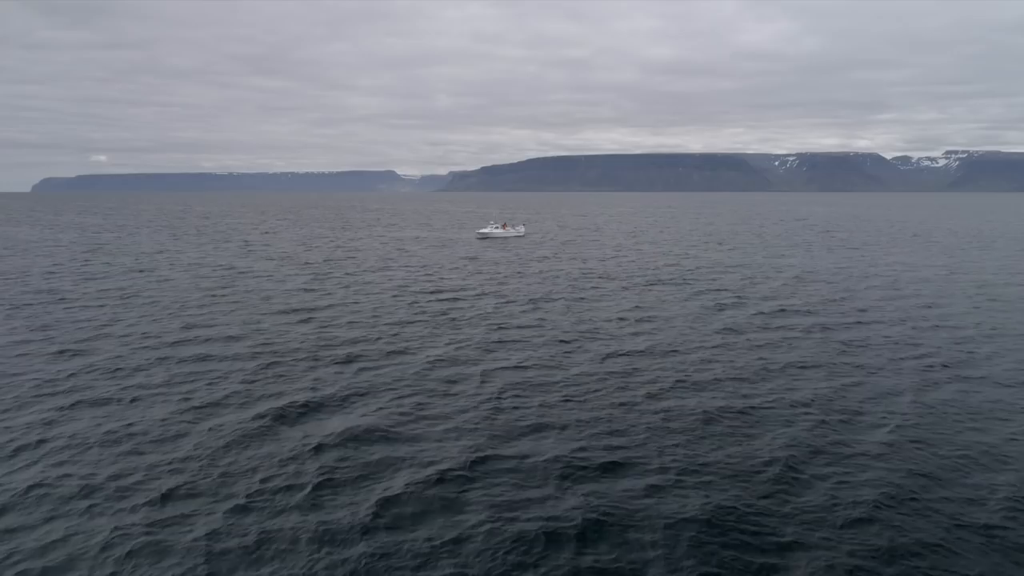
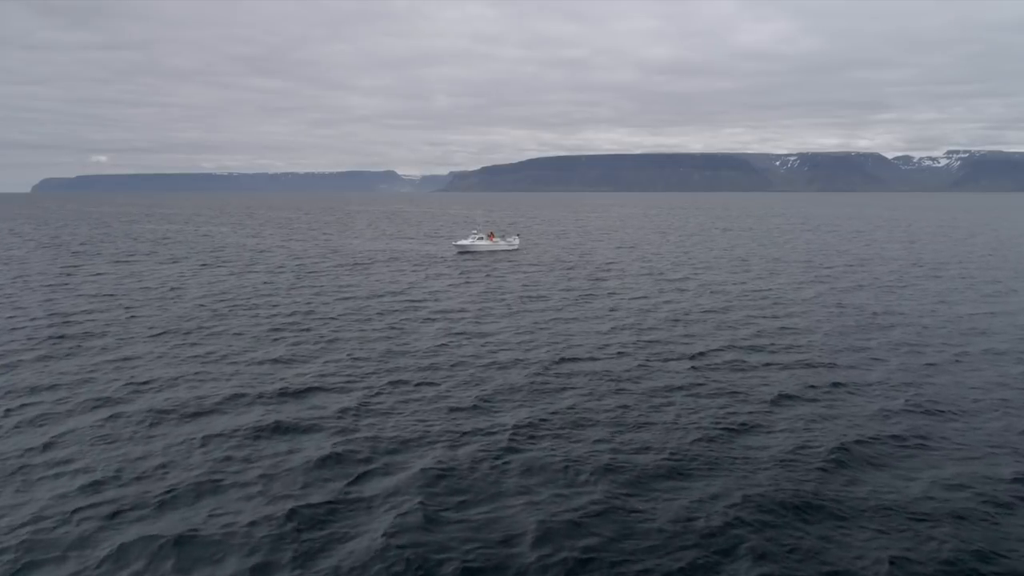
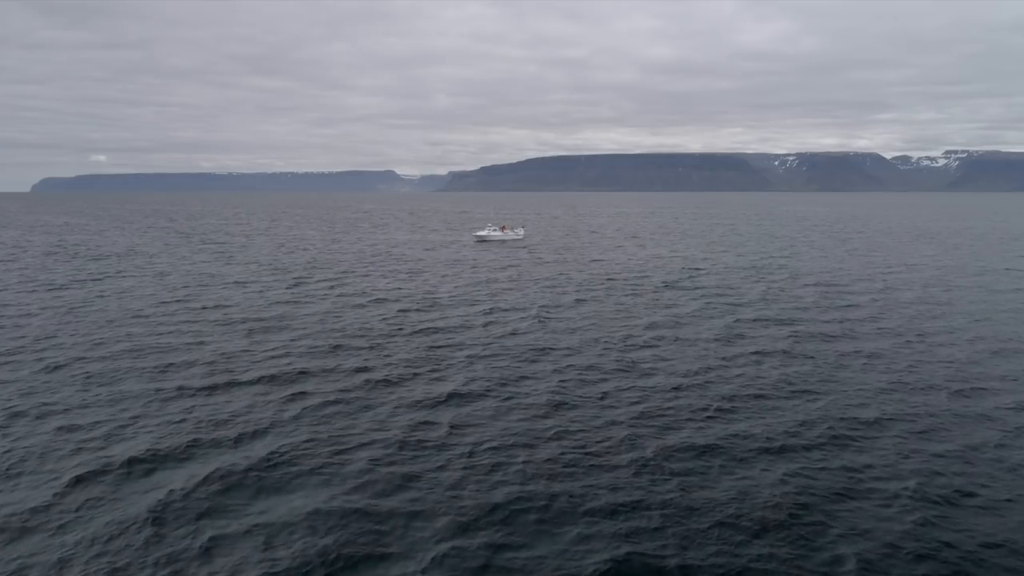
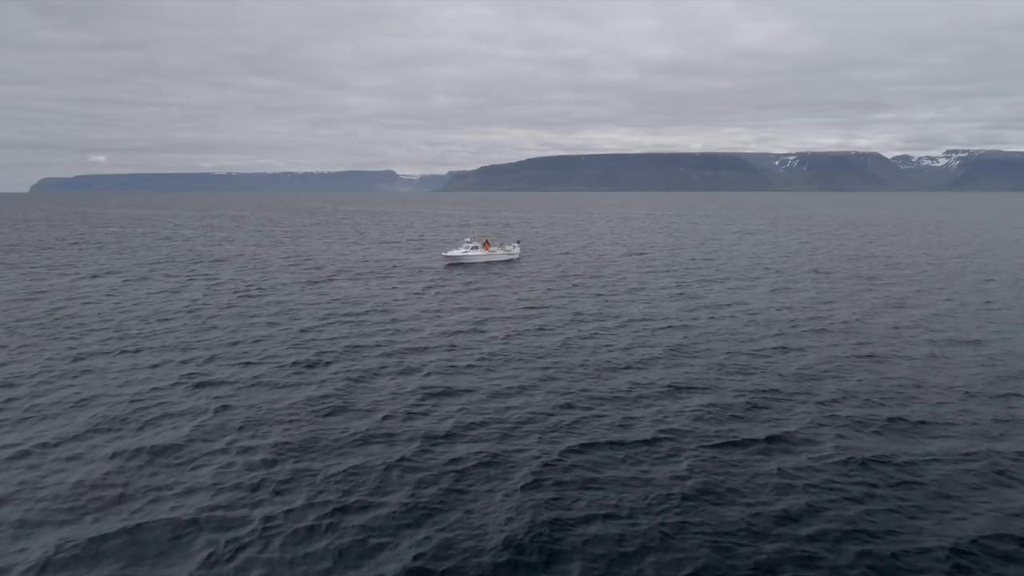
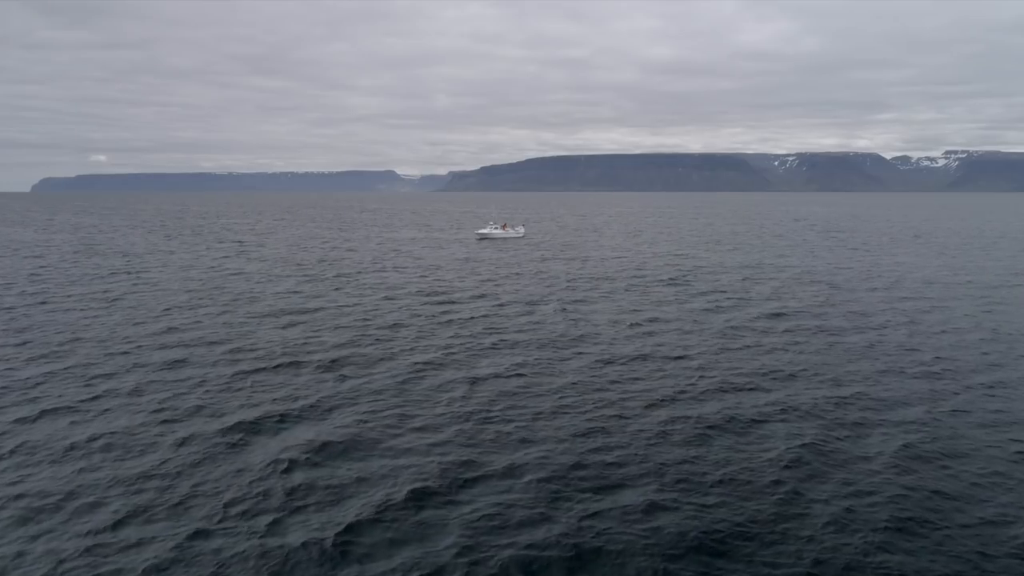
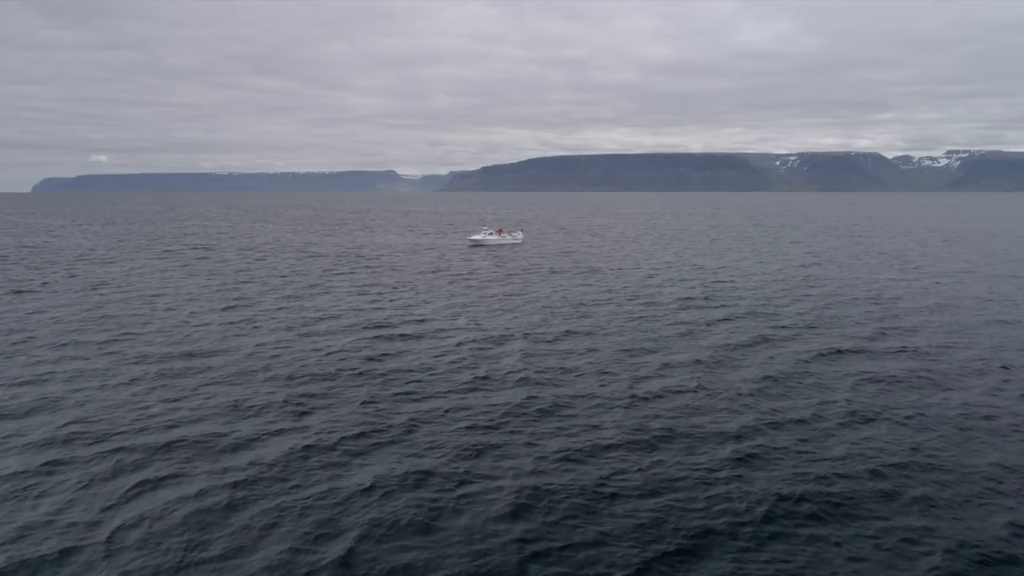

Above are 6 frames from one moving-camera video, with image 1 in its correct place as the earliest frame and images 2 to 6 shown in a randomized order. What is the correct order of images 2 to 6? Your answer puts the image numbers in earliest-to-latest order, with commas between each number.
5, 3, 6, 2, 4
